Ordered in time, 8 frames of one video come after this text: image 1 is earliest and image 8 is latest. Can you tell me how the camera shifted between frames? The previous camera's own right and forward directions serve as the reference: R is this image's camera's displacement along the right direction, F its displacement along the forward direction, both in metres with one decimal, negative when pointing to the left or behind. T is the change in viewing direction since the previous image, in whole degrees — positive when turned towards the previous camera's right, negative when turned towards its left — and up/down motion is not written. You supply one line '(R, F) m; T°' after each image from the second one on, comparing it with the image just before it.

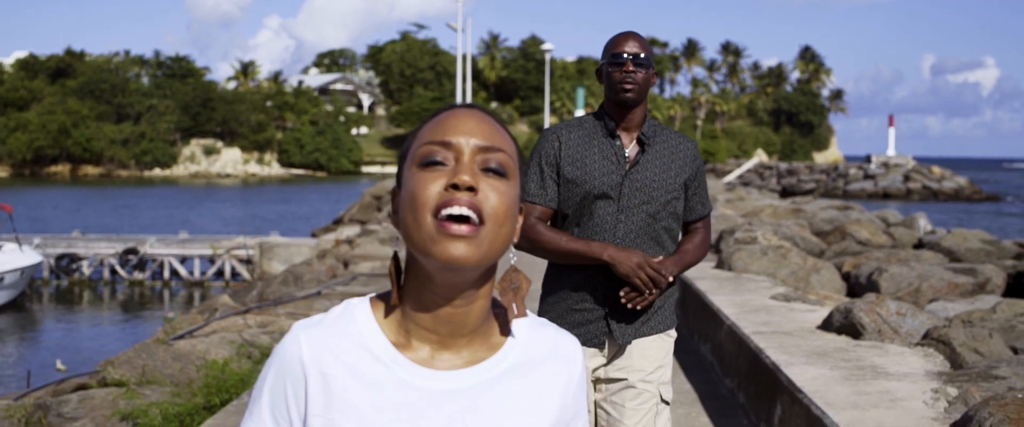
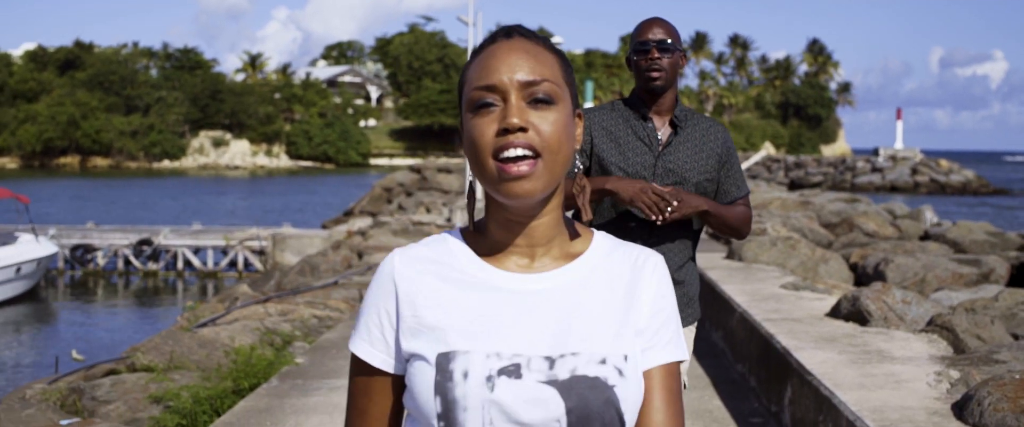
(-0.1, -0.3) m; 0°
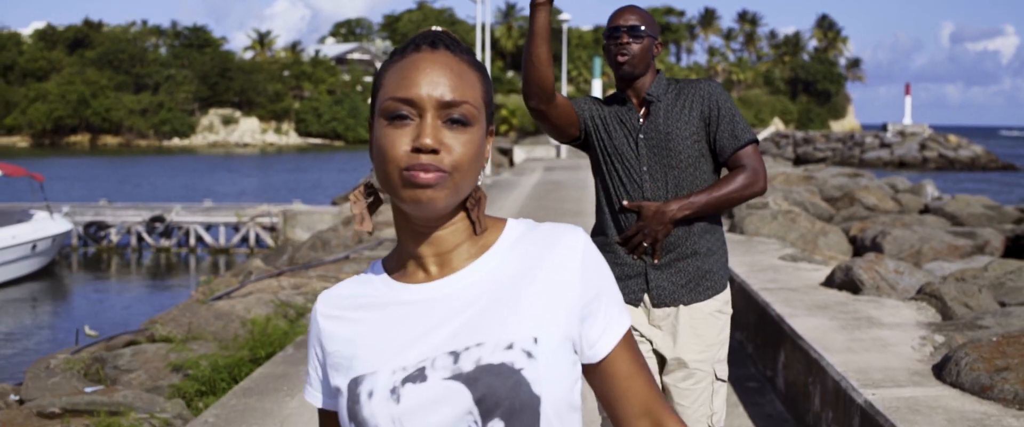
(0.0, -0.3) m; 0°
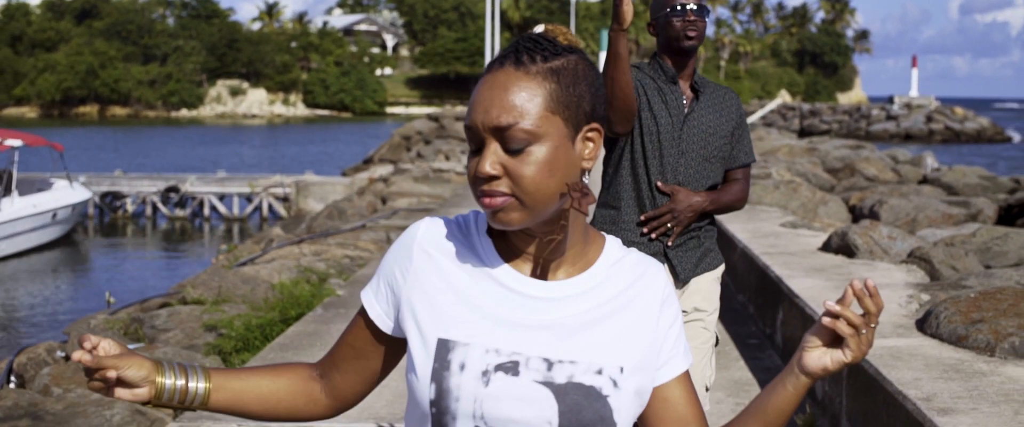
(-0.1, -0.6) m; 0°
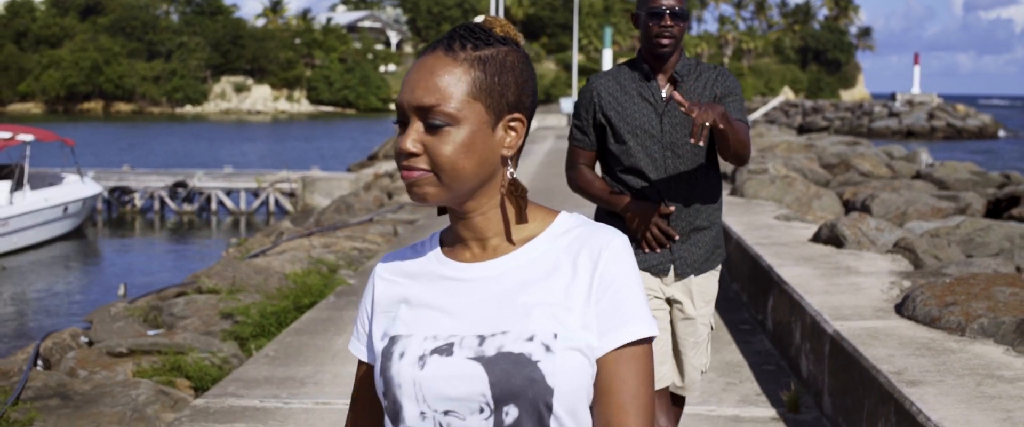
(0.0, -0.4) m; 0°
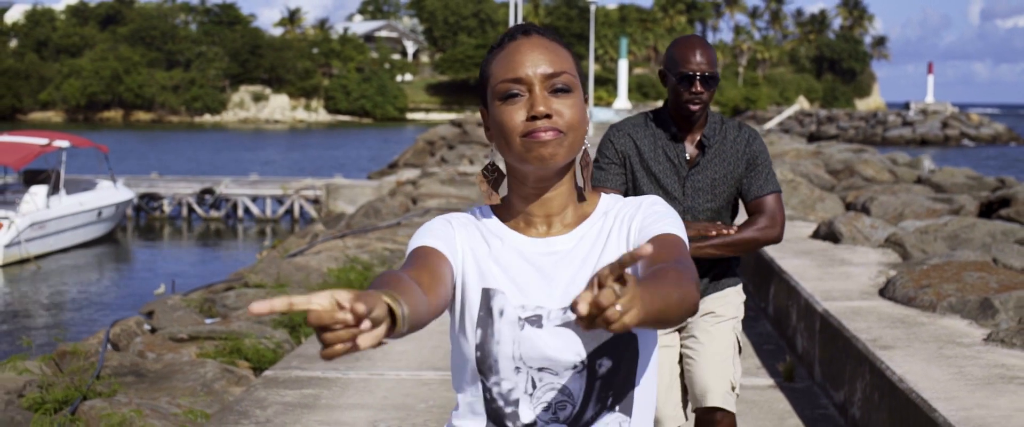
(-0.1, -1.0) m; -1°
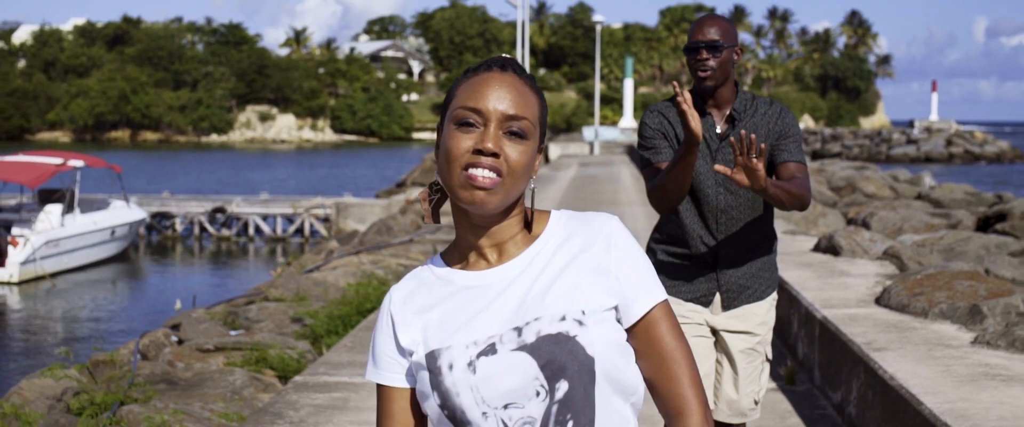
(-0.1, -0.5) m; 0°
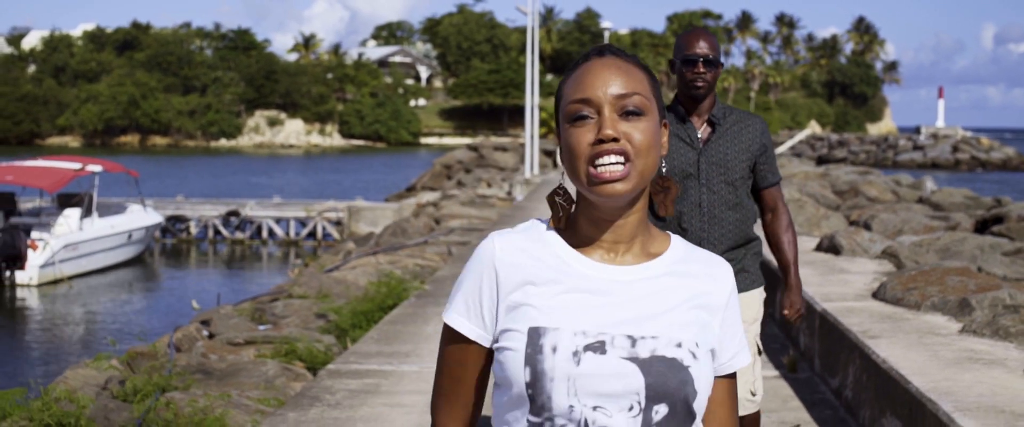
(-0.1, -0.6) m; 0°
